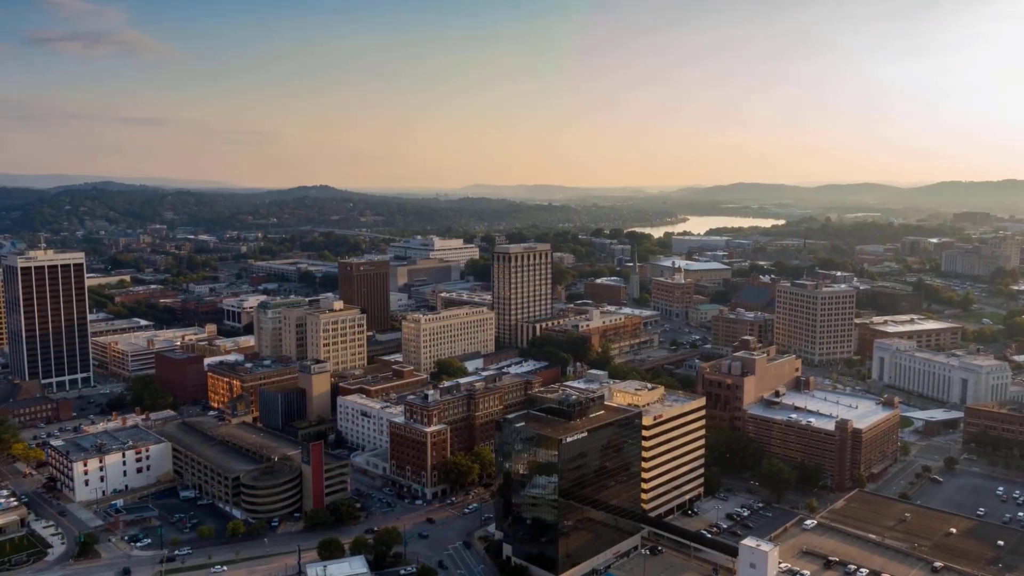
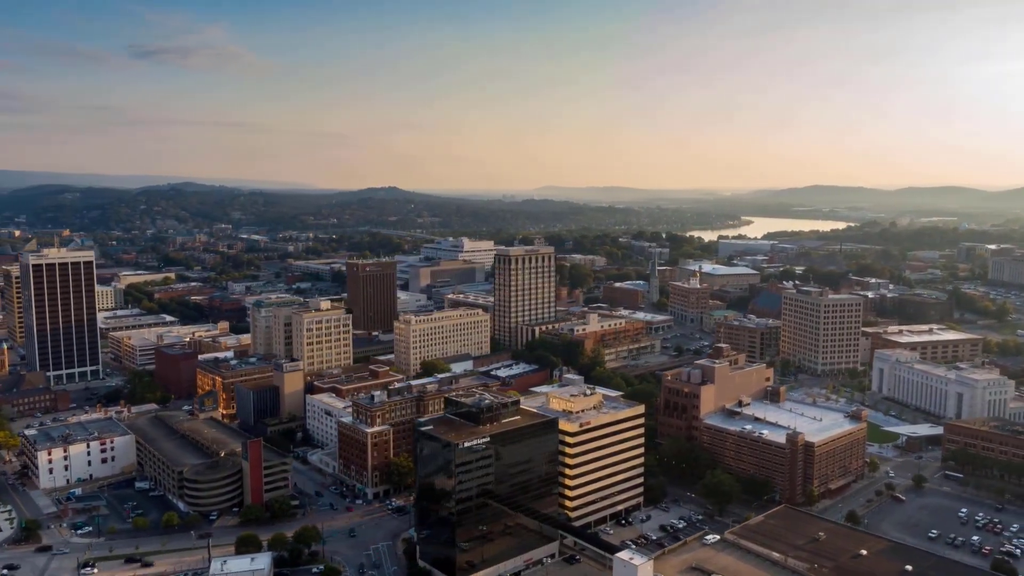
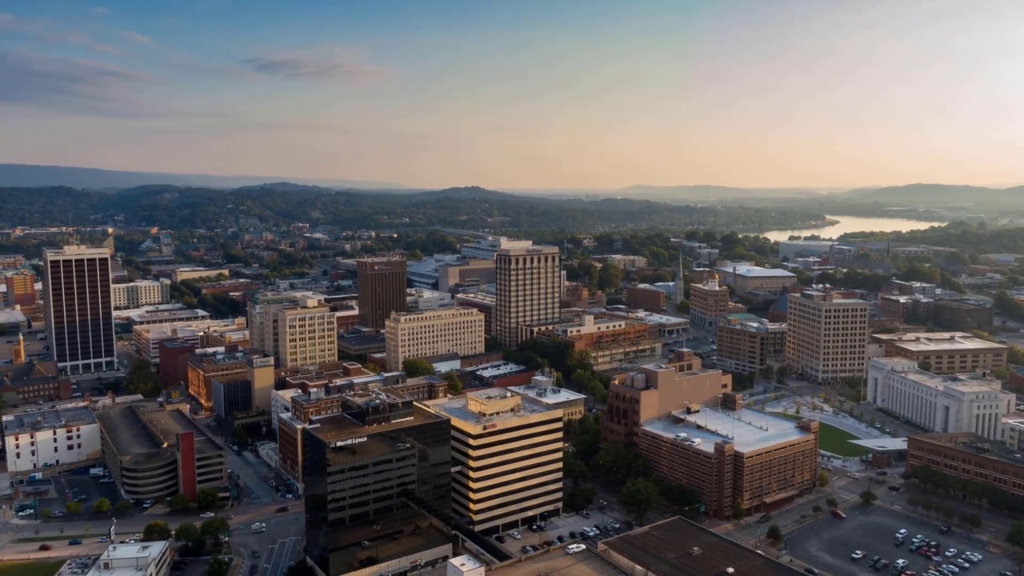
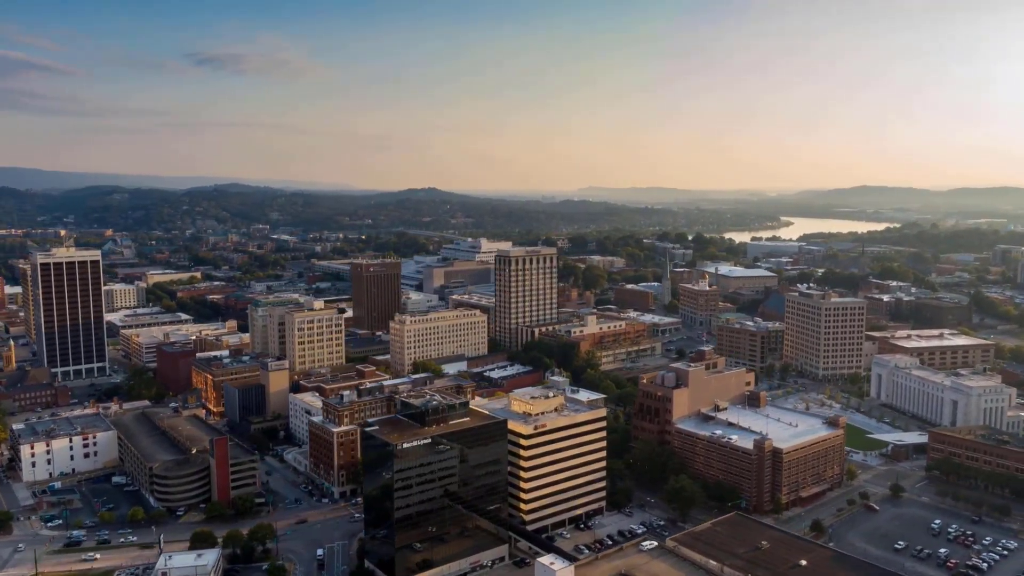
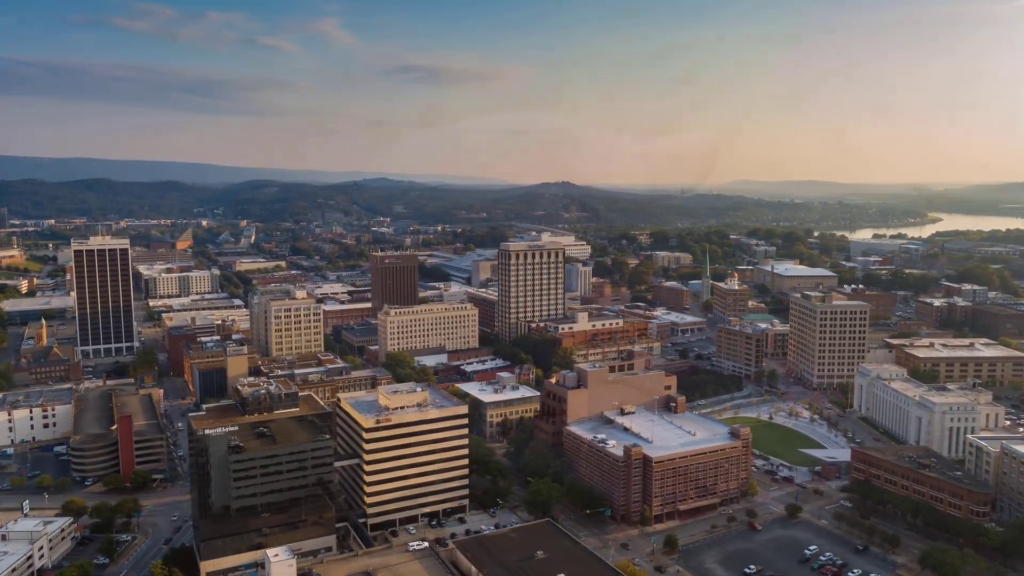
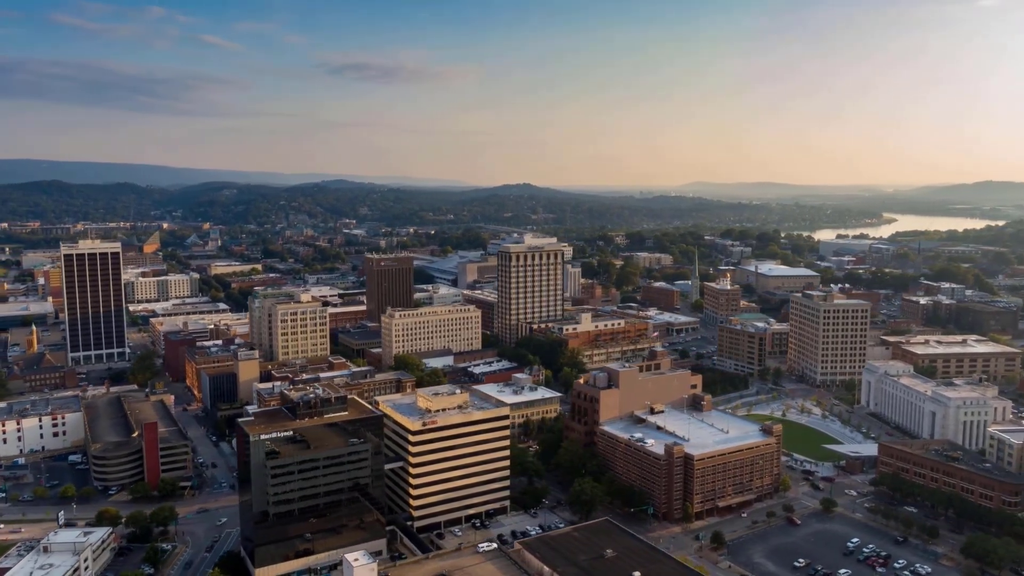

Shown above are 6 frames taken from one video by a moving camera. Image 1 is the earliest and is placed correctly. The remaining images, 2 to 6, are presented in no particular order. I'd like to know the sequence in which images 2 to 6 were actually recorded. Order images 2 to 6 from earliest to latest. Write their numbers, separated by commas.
2, 4, 3, 6, 5
